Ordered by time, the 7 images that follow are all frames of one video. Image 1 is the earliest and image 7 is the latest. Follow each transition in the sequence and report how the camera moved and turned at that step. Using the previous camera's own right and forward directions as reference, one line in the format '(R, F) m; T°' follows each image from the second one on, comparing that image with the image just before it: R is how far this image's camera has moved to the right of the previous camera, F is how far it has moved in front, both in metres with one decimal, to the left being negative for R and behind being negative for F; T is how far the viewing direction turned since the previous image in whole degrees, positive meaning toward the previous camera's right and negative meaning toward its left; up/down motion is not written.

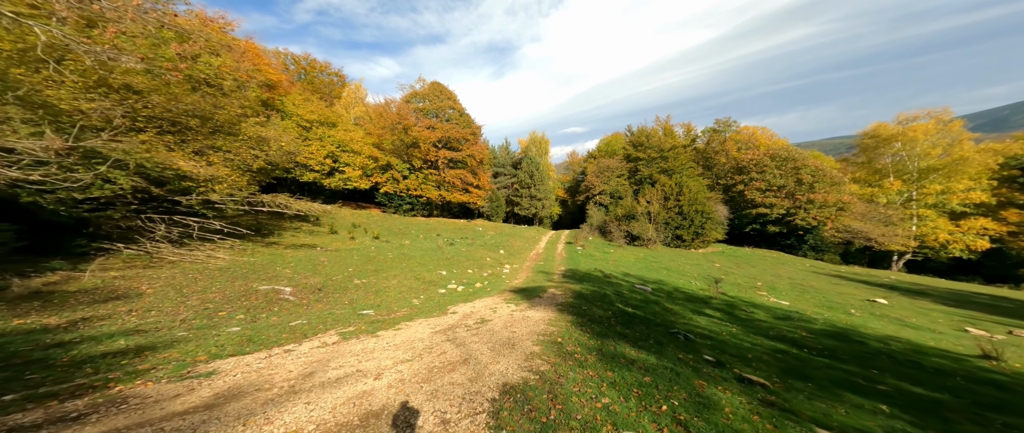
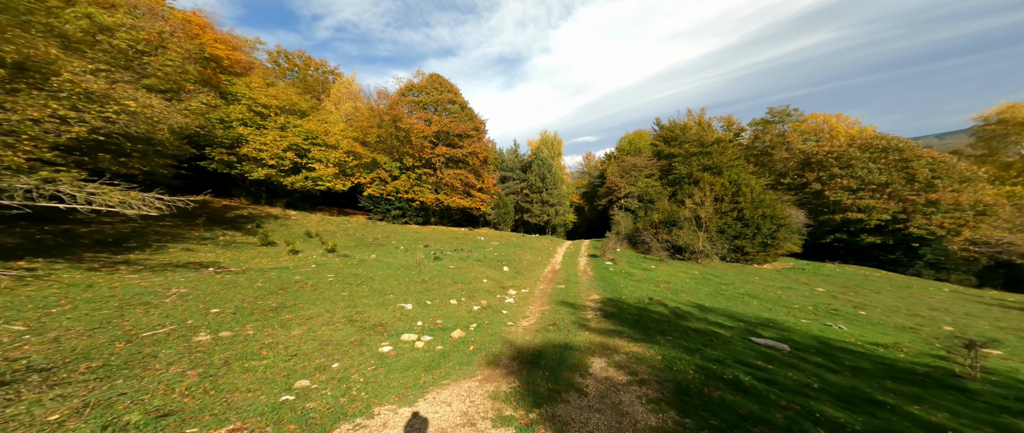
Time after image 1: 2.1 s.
(+0.2, +6.6) m; -2°
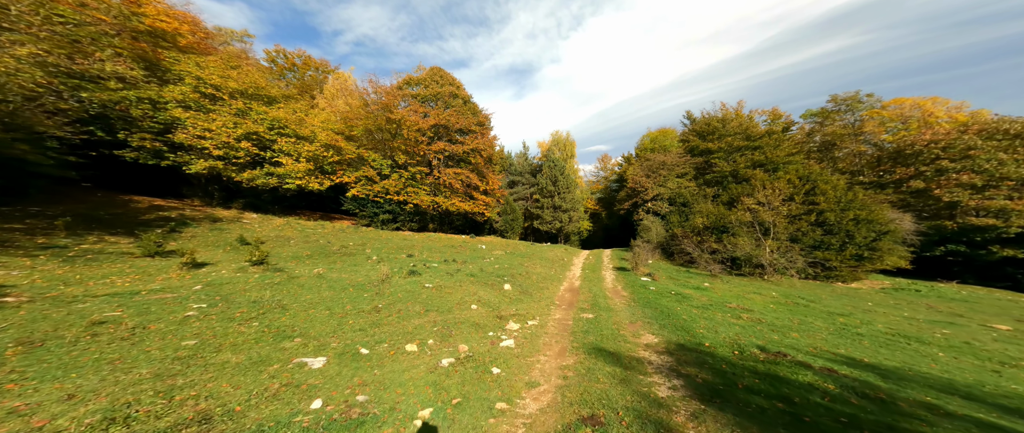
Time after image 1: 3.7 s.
(+0.3, +5.0) m; -2°
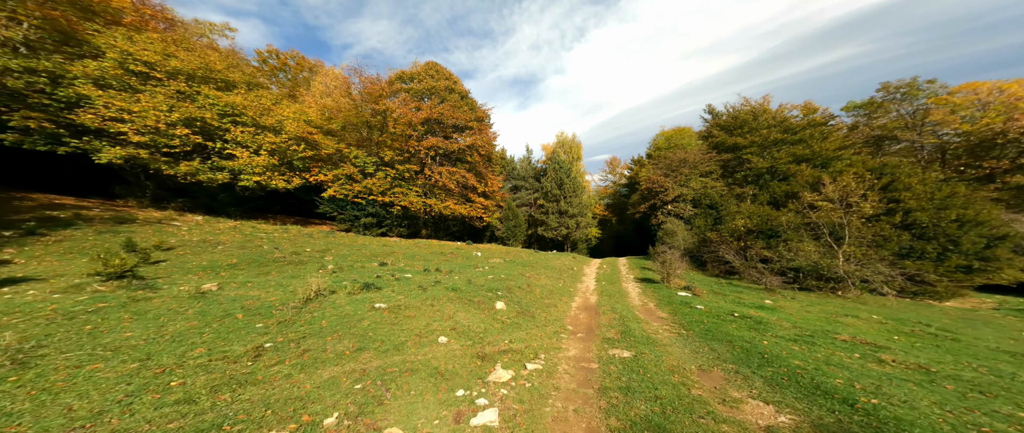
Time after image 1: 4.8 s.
(+0.3, +3.8) m; -1°
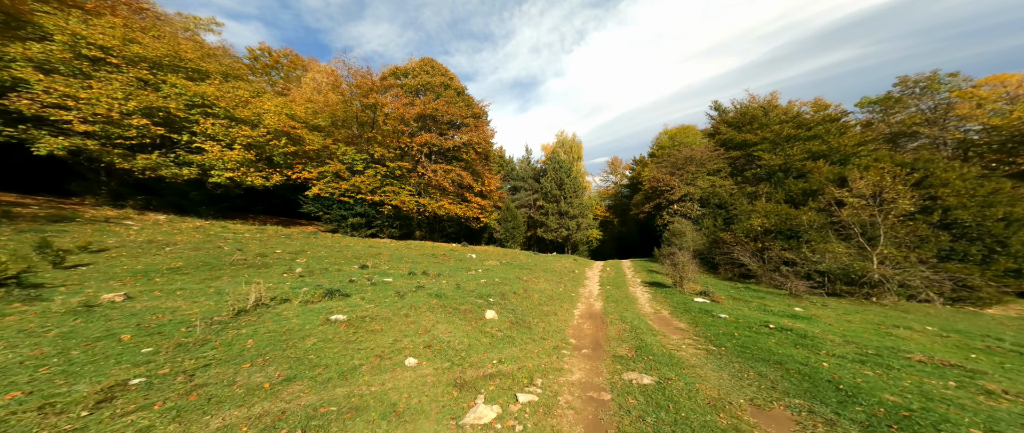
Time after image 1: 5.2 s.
(+0.2, +1.5) m; 0°
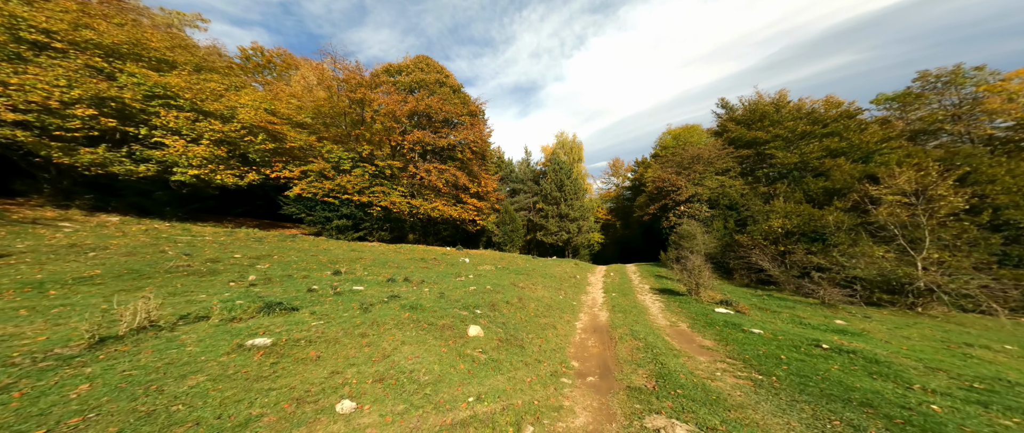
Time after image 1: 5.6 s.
(+0.3, +1.5) m; 0°
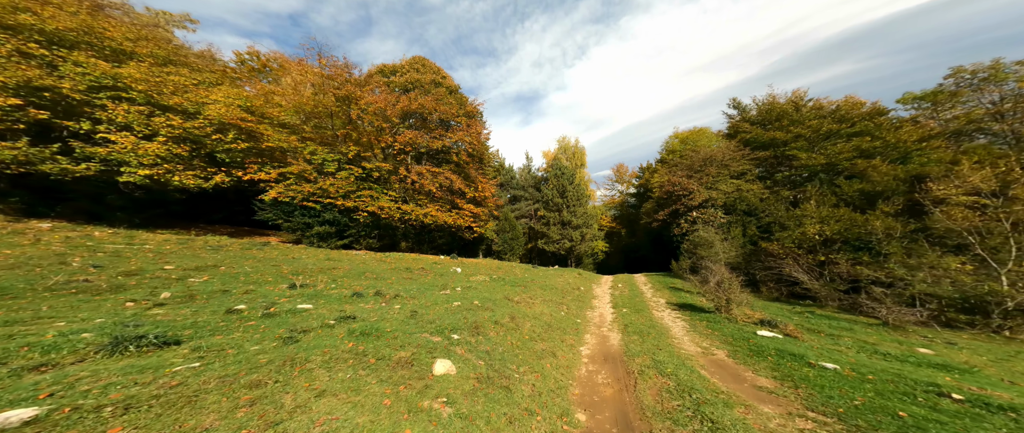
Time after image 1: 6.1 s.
(+0.3, +1.9) m; -1°
